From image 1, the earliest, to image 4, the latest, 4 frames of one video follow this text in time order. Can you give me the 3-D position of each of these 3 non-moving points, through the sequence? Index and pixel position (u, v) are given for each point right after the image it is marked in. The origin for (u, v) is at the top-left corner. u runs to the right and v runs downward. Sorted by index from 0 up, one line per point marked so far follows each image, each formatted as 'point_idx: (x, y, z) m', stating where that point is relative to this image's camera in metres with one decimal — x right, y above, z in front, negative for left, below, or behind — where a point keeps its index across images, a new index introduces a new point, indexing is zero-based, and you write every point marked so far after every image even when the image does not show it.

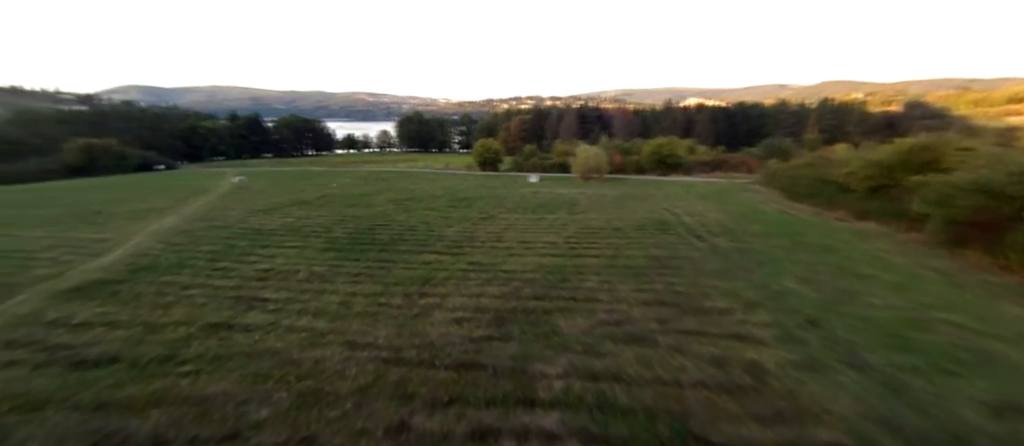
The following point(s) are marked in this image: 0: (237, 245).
0: (-9.5, -1.4, +11.5) m
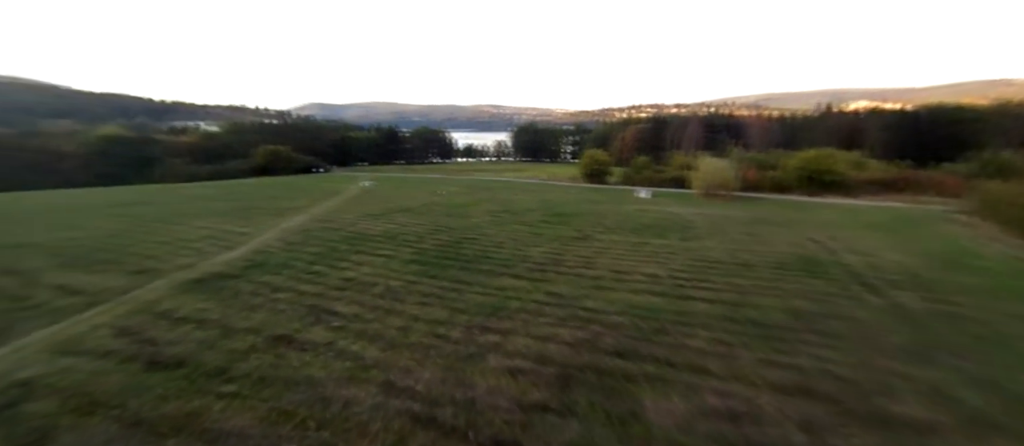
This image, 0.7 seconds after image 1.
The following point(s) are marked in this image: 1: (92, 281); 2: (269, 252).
0: (-6.6, -1.6, +12.6) m
1: (-9.6, -1.8, +7.7) m
2: (-8.6, -1.5, +12.1) m
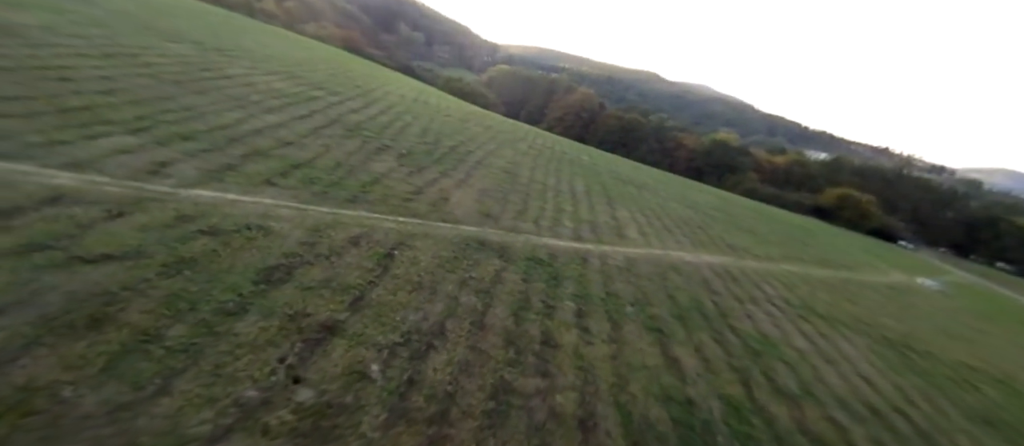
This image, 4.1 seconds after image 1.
0: (+2.4, -2.7, +9.7) m
1: (-2.5, +0.2, +10.8) m
2: (+1.6, -1.5, +11.4) m
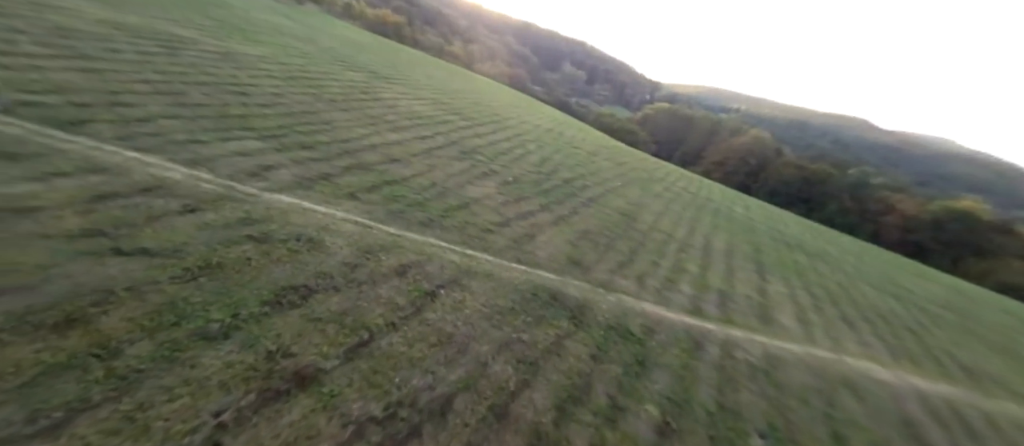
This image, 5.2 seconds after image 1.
0: (+3.5, -4.3, +6.6) m
1: (-0.2, -0.9, +9.5) m
2: (+3.5, -3.3, +8.5) m
